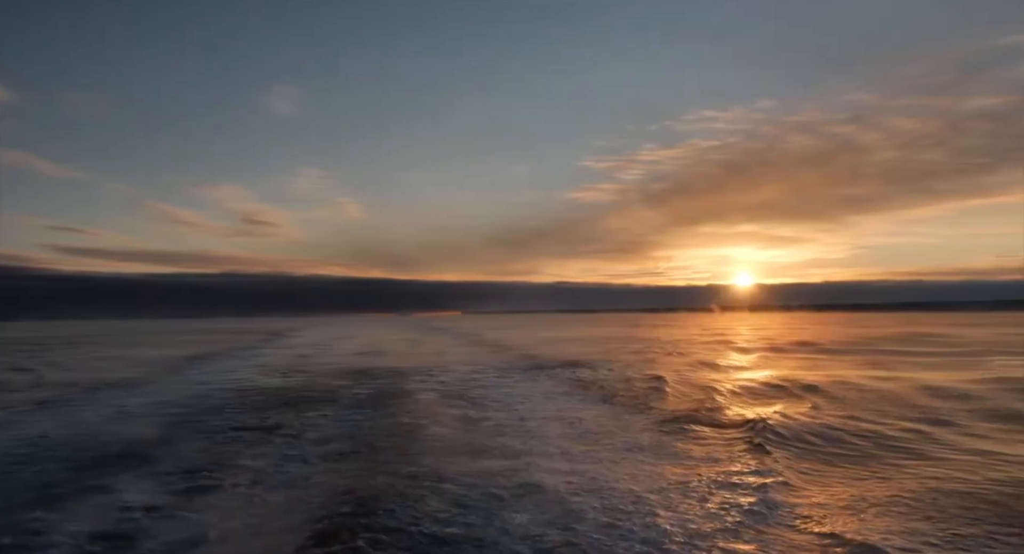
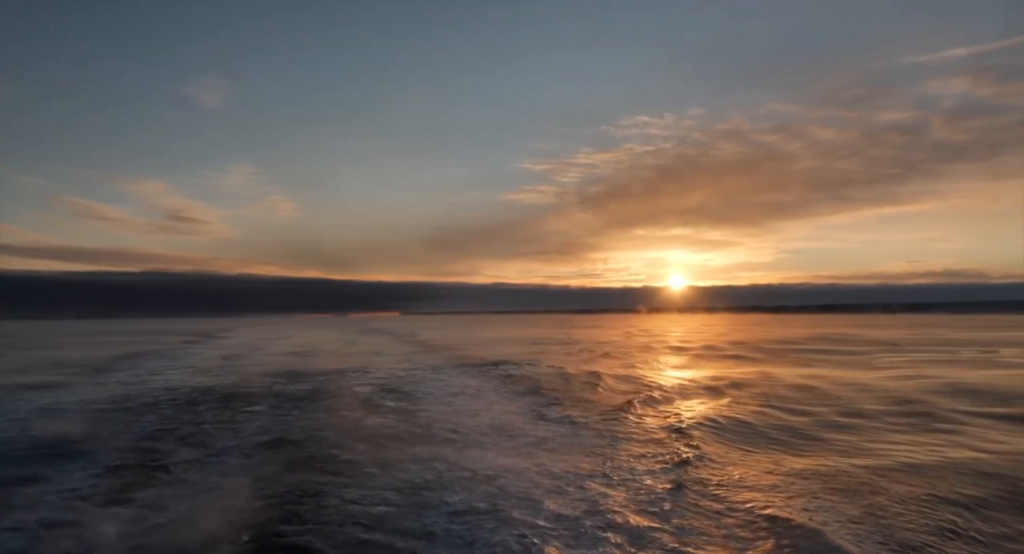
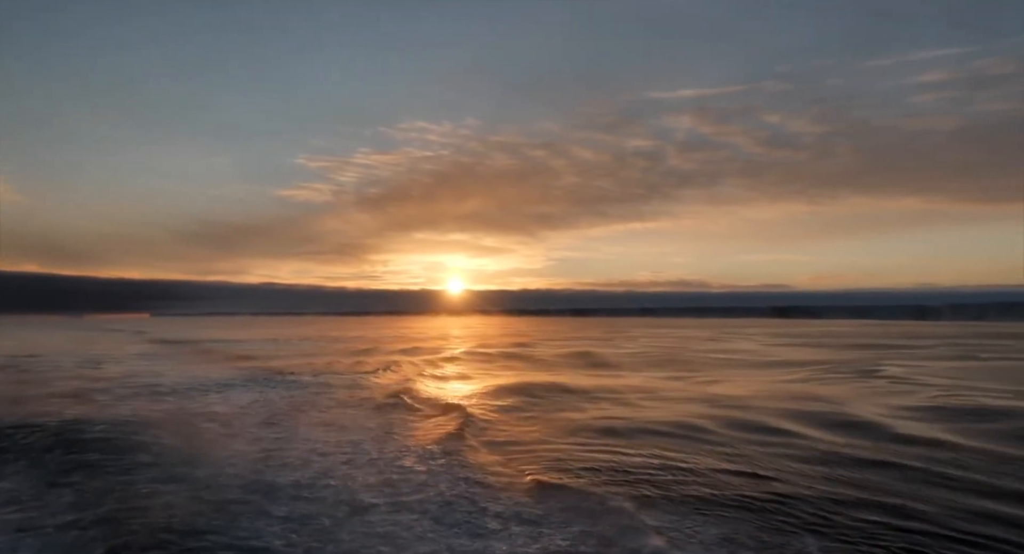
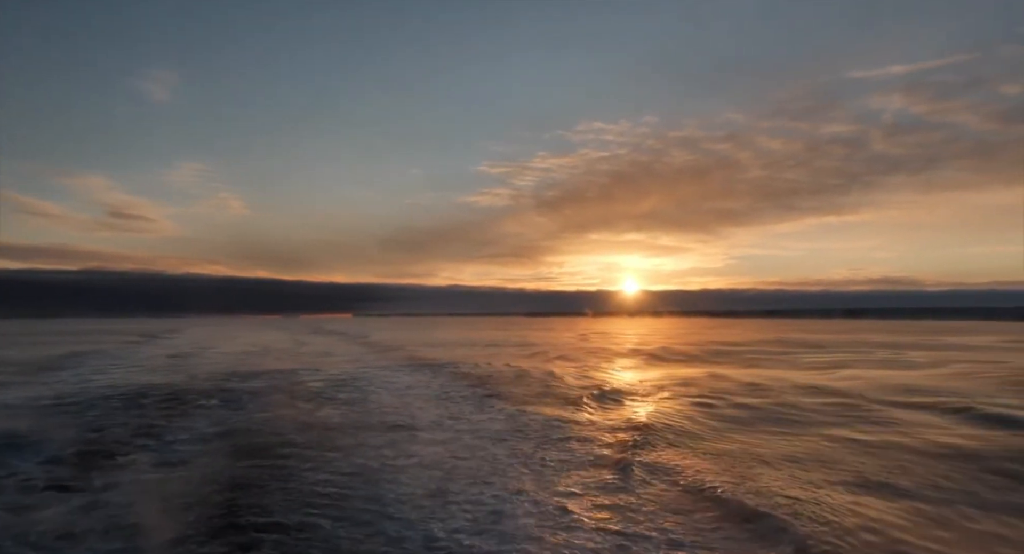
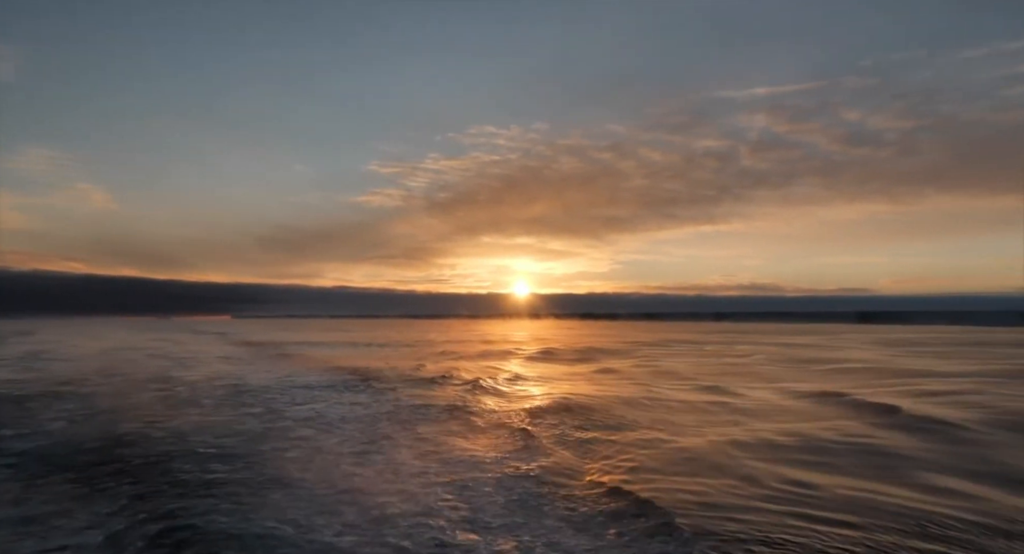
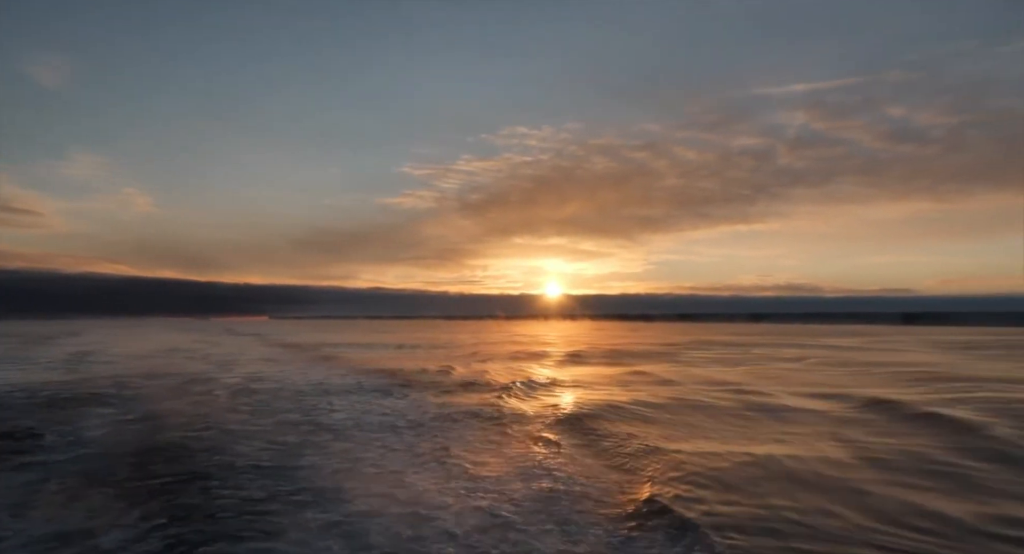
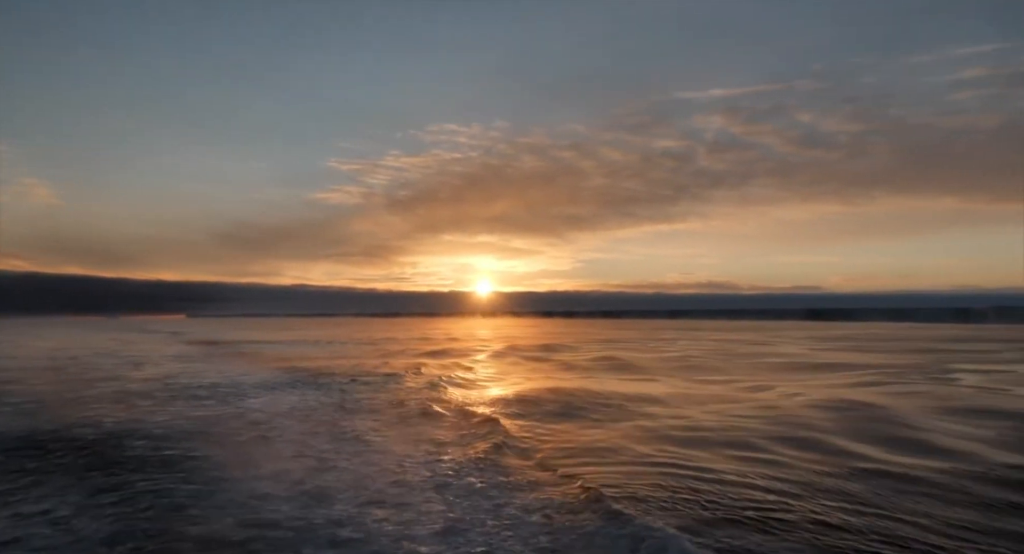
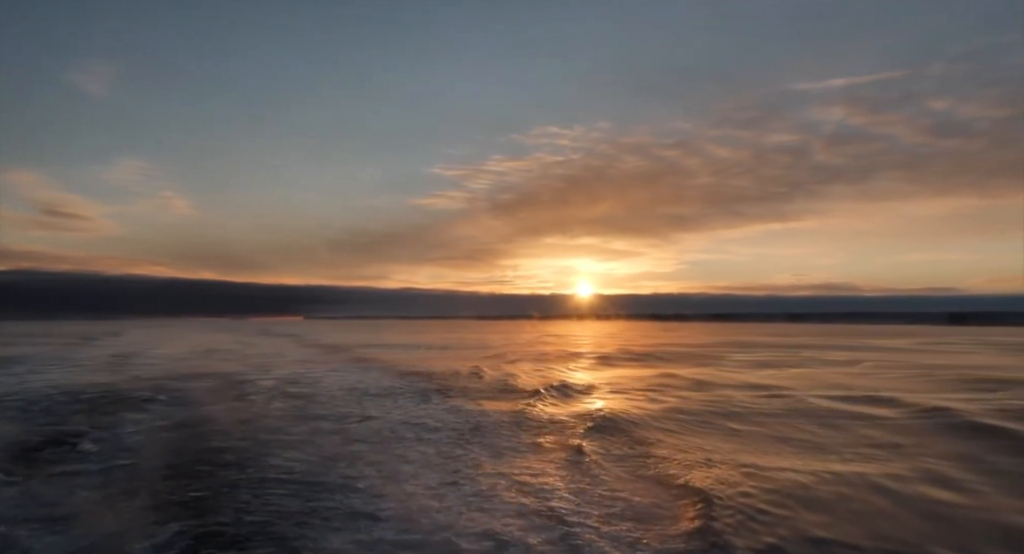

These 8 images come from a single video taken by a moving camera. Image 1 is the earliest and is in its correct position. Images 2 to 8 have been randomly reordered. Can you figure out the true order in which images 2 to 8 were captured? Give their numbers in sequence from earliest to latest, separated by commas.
2, 4, 8, 6, 5, 7, 3
